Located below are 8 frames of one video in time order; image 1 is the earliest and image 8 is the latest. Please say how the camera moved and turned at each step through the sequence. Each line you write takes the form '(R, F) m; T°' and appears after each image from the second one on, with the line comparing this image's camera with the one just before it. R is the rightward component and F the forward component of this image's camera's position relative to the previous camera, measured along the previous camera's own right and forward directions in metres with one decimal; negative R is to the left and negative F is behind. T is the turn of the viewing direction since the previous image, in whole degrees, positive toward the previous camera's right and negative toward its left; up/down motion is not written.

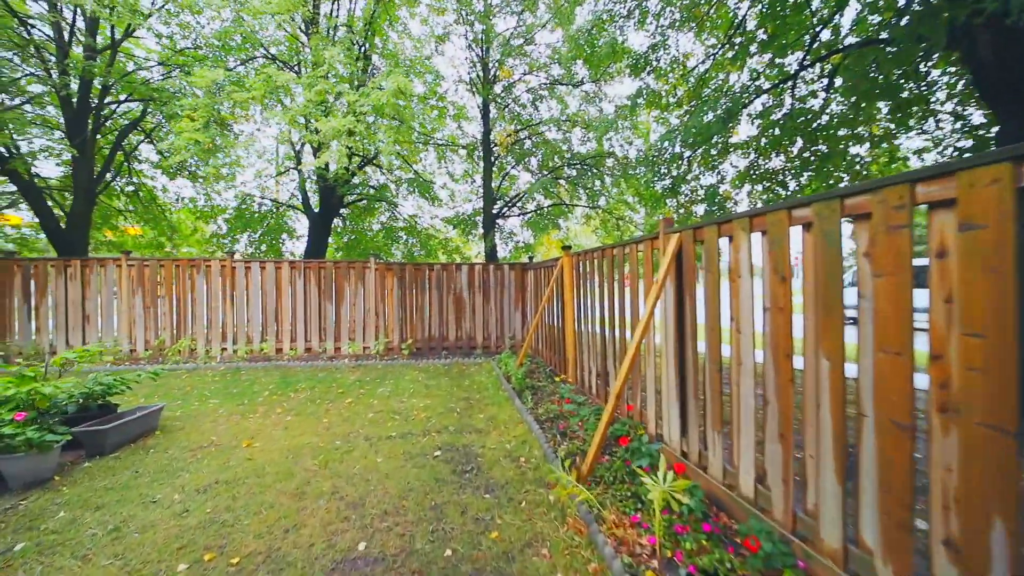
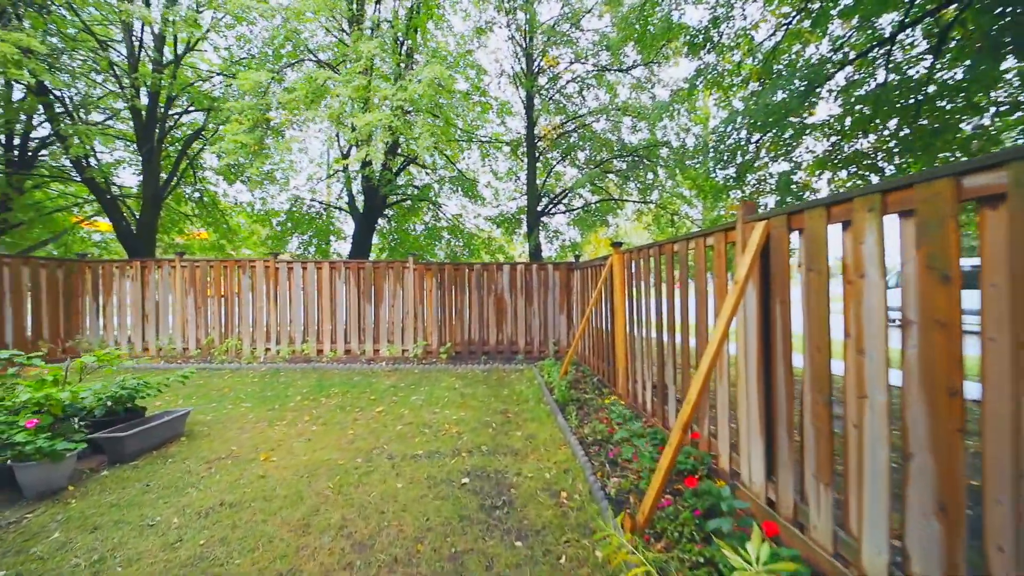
(+0.1, +0.5) m; -7°
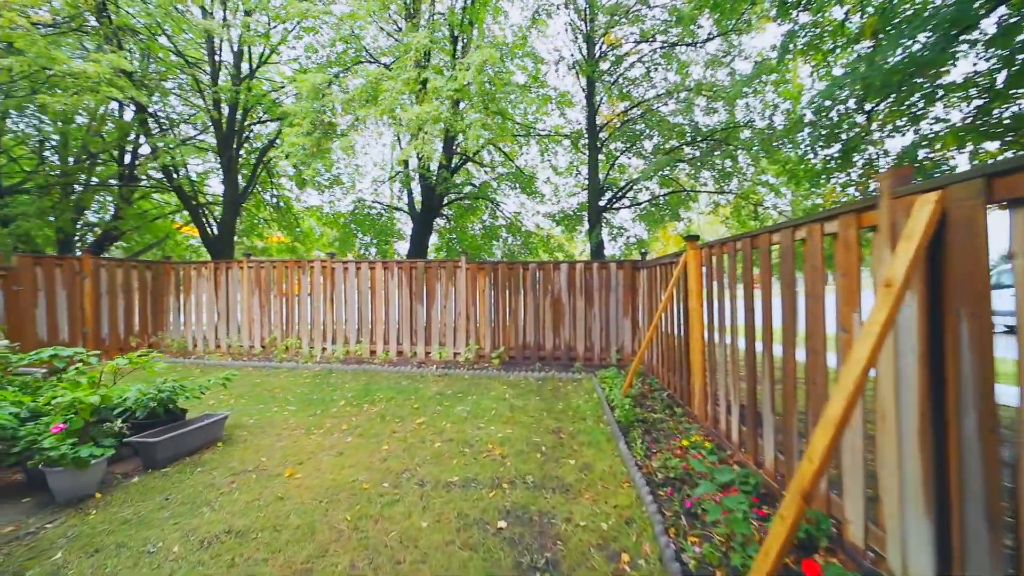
(+0.1, +0.6) m; -9°
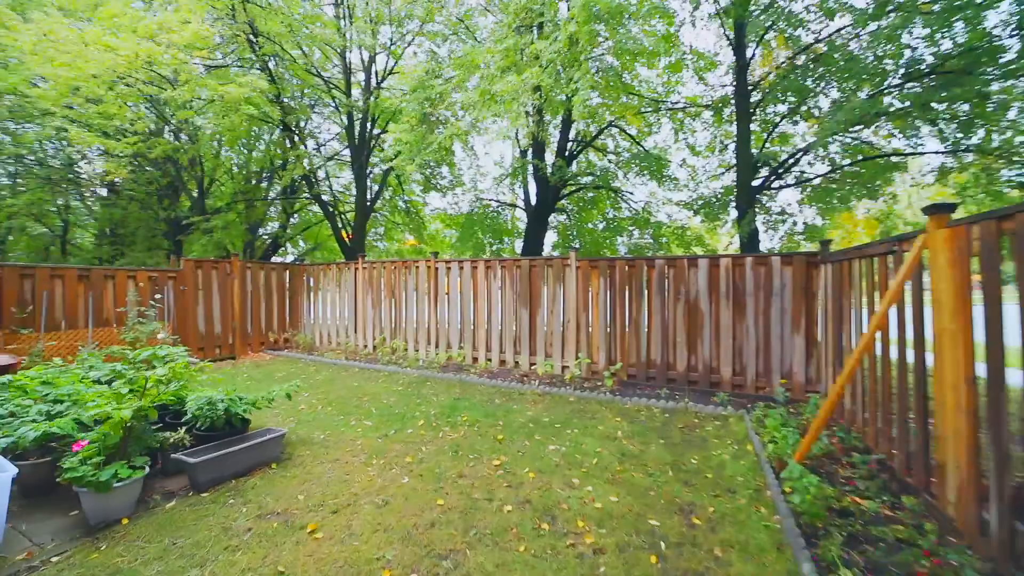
(+0.2, +1.1) m; -18°
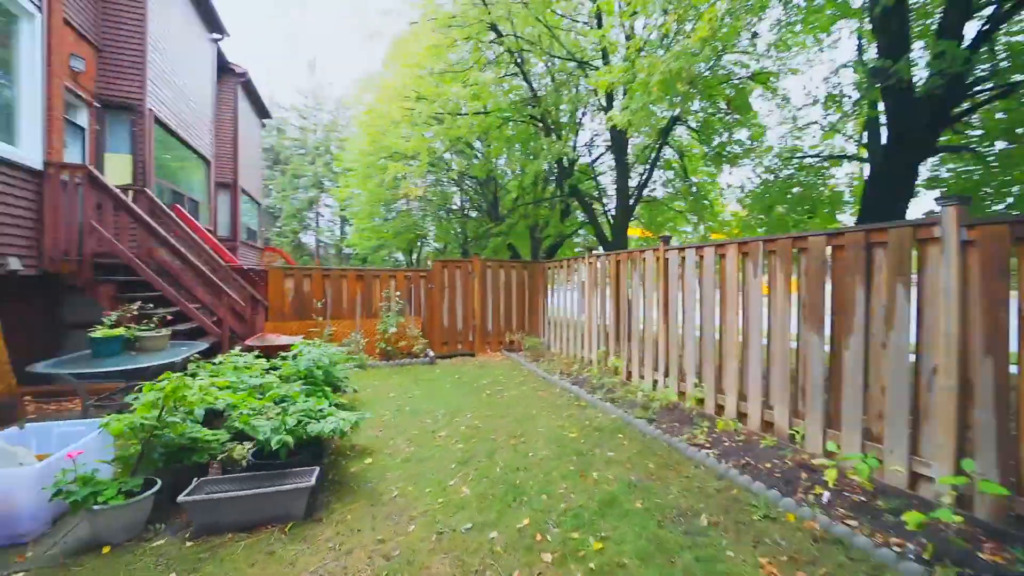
(+0.6, +2.3) m; -43°
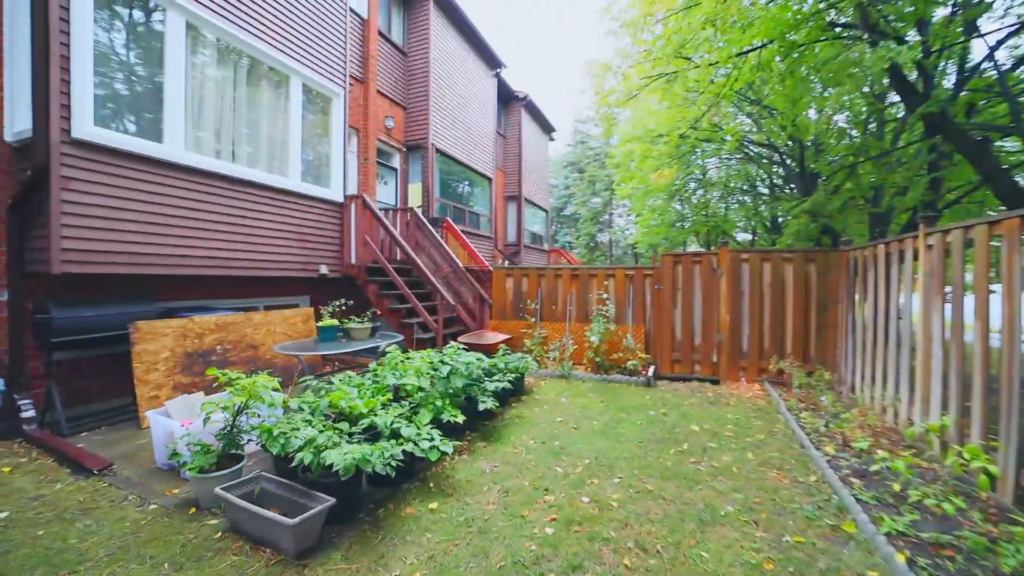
(+0.9, +1.6) m; -43°
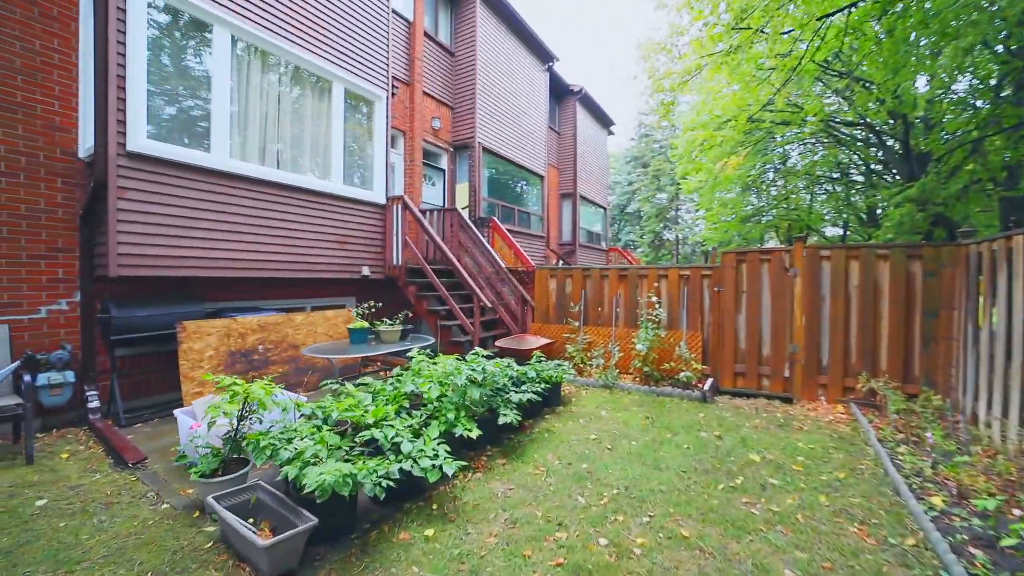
(+0.3, +0.3) m; -9°
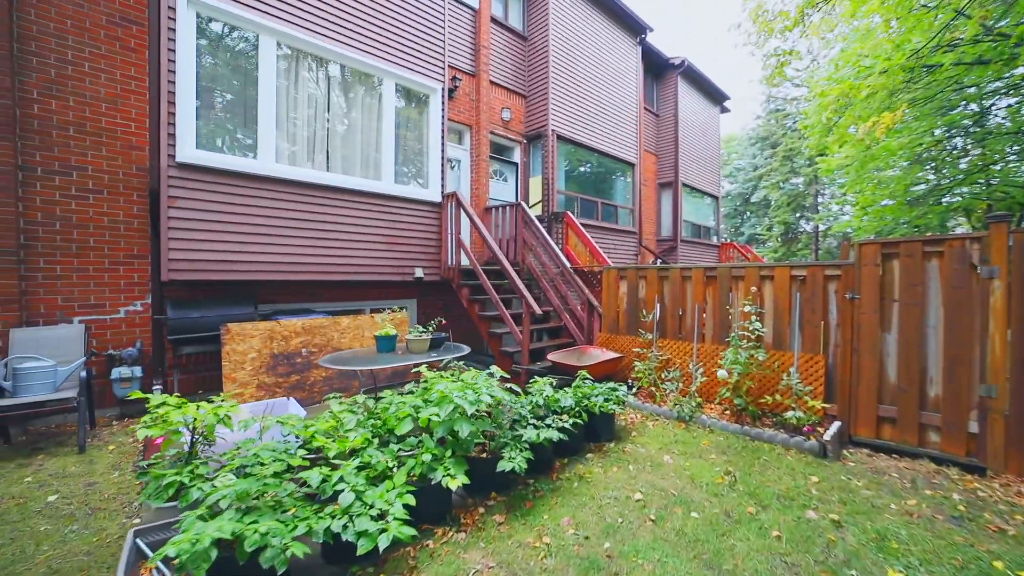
(+0.6, +0.8) m; -16°
